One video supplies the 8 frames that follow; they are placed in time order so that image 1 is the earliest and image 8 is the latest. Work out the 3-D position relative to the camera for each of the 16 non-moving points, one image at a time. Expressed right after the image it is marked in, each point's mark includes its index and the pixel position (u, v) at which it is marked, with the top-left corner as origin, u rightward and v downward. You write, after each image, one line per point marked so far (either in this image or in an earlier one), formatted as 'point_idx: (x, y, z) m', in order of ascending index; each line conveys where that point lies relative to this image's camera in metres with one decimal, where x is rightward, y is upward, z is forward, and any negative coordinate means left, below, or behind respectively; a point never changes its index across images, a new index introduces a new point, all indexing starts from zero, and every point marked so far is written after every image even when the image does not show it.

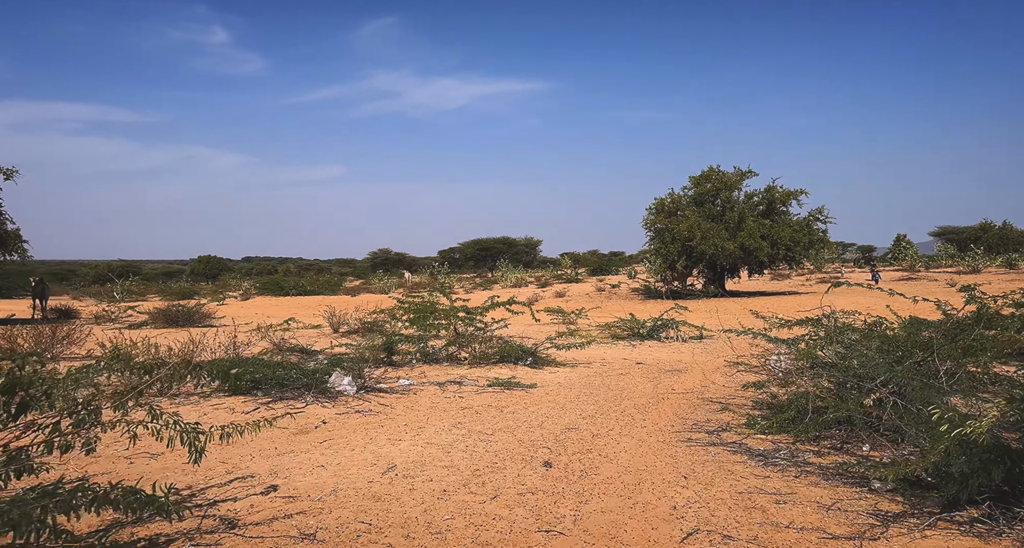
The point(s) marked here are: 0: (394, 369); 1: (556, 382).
0: (-1.7, -1.3, +11.0) m
1: (+0.6, -1.4, +9.8) m
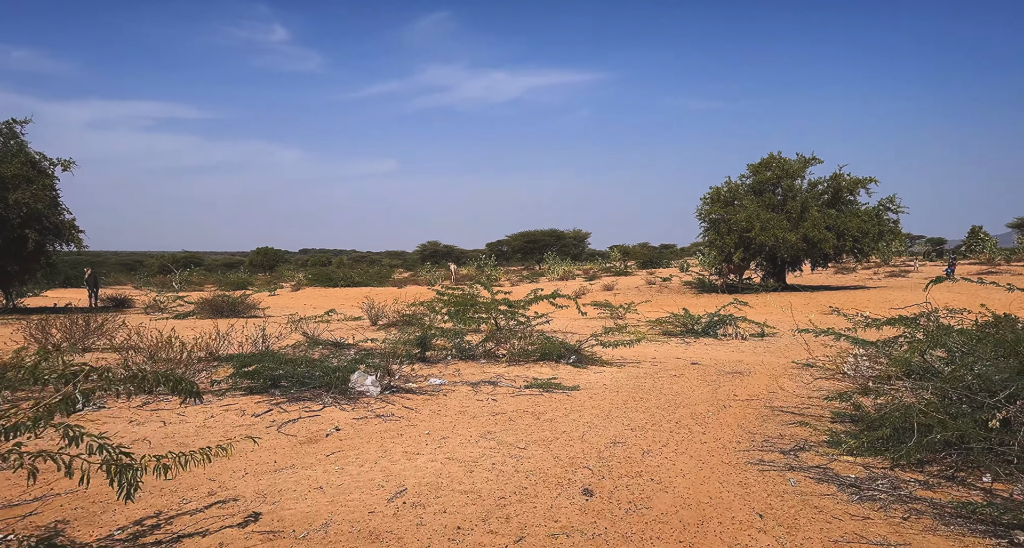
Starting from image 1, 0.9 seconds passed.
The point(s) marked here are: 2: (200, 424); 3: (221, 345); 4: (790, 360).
0: (-1.1, -1.2, +10.2) m
1: (+1.0, -1.3, +8.9) m
2: (-2.6, -1.3, +6.6) m
3: (-3.8, -0.9, +10.0) m
4: (+3.7, -1.5, +10.4) m
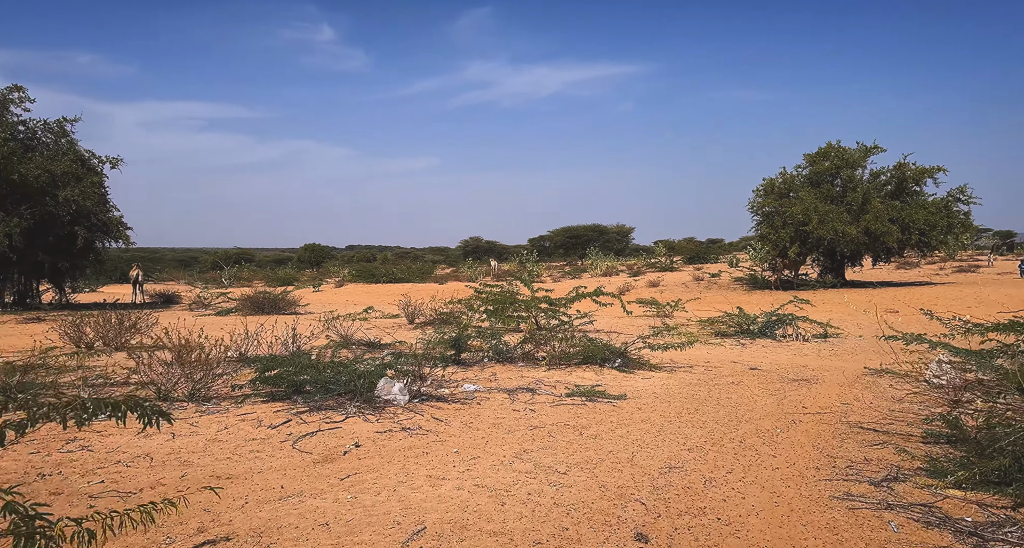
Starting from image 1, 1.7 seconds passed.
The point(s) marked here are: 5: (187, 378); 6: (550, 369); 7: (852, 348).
0: (-0.6, -1.1, +9.5) m
1: (+1.5, -1.3, +8.1) m
2: (-2.3, -1.3, +6.0) m
3: (-3.3, -0.9, +9.5) m
4: (+4.2, -1.4, +9.5) m
5: (-3.0, -1.0, +7.1) m
6: (+0.5, -1.2, +9.9) m
7: (+5.3, -1.5, +12.1) m
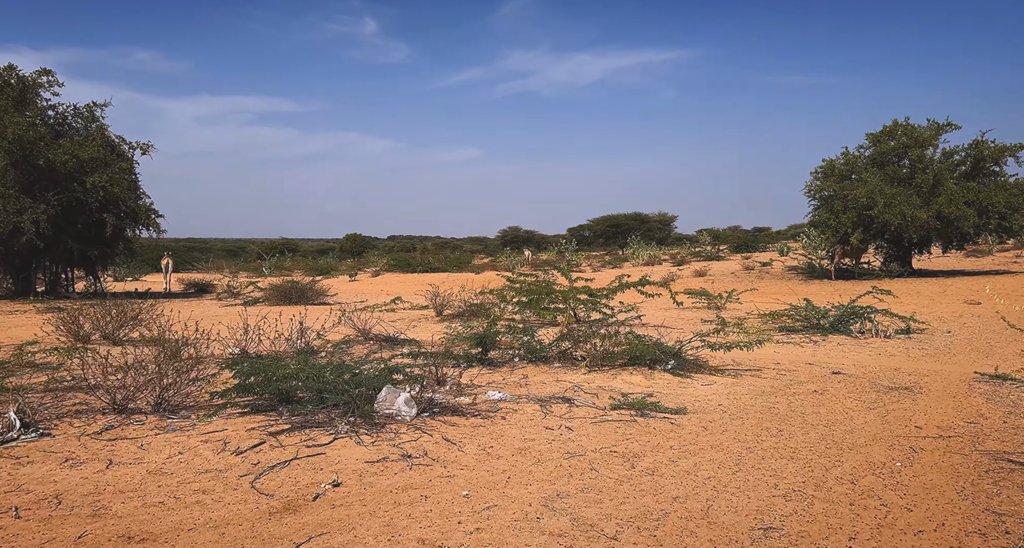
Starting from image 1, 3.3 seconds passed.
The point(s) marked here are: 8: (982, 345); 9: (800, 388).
0: (-0.2, -1.0, +8.2) m
1: (+1.8, -1.2, +6.6) m
2: (-2.1, -1.1, +4.7) m
3: (-2.9, -0.7, +8.3) m
4: (+4.6, -1.3, +7.9) m
5: (-2.7, -0.8, +5.8) m
6: (+0.9, -1.1, +8.4) m
7: (+5.8, -1.3, +10.5) m
8: (+8.4, -1.3, +13.8) m
9: (+3.0, -1.2, +8.2) m
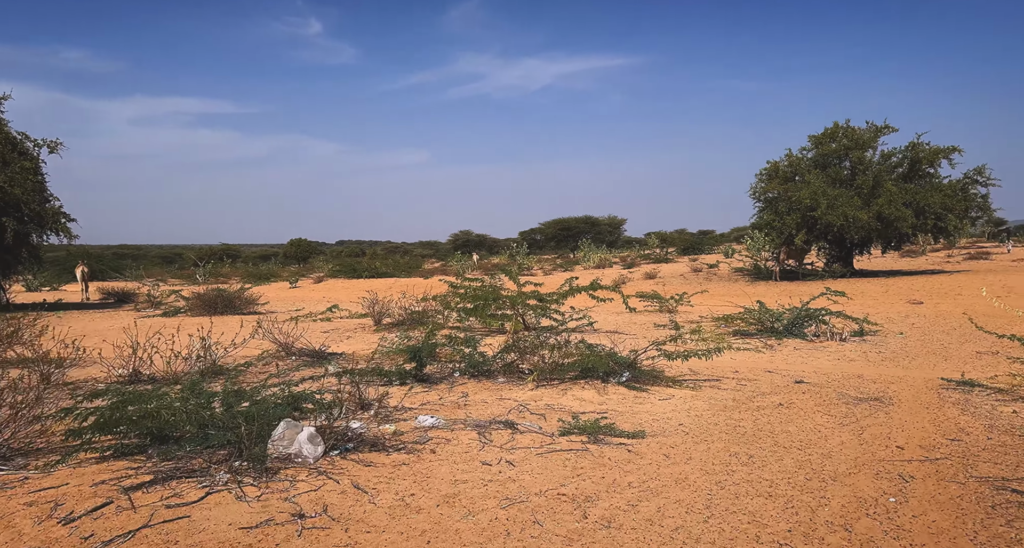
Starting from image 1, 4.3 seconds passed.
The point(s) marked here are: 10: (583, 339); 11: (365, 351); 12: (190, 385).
0: (-0.8, -1.1, +7.3) m
1: (+1.3, -1.2, +5.9) m
2: (-2.5, -1.2, +3.8) m
3: (-3.5, -0.8, +7.3) m
4: (+4.0, -1.3, +7.3) m
5: (-3.1, -0.9, +4.8) m
6: (+0.3, -1.1, +7.7) m
7: (+5.1, -1.3, +10.0) m
8: (+7.4, -1.3, +13.5) m
9: (+2.5, -1.3, +7.6) m
10: (+0.9, -0.9, +10.7) m
11: (-1.7, -0.9, +8.7) m
12: (-2.3, -0.8, +5.4) m
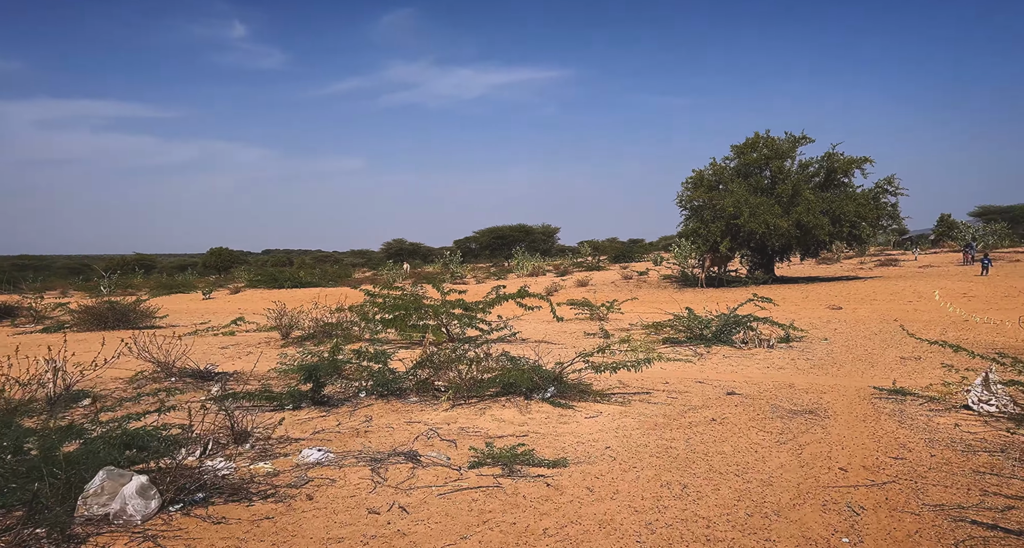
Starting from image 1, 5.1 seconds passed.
0: (-1.6, -1.1, +6.5) m
1: (+0.6, -1.2, +5.3) m
2: (-2.9, -1.3, +2.8) m
3: (-4.2, -0.9, +6.2) m
4: (+3.2, -1.3, +6.9) m
5: (-3.7, -1.0, +3.8) m
6: (-0.5, -1.2, +6.9) m
7: (+4.0, -1.4, +9.7) m
8: (+6.1, -1.4, +13.4) m
9: (+1.7, -1.3, +7.0) m
10: (-0.1, -1.0, +10.0) m
11: (-2.5, -1.0, +7.8) m
12: (-2.9, -0.9, +4.5) m
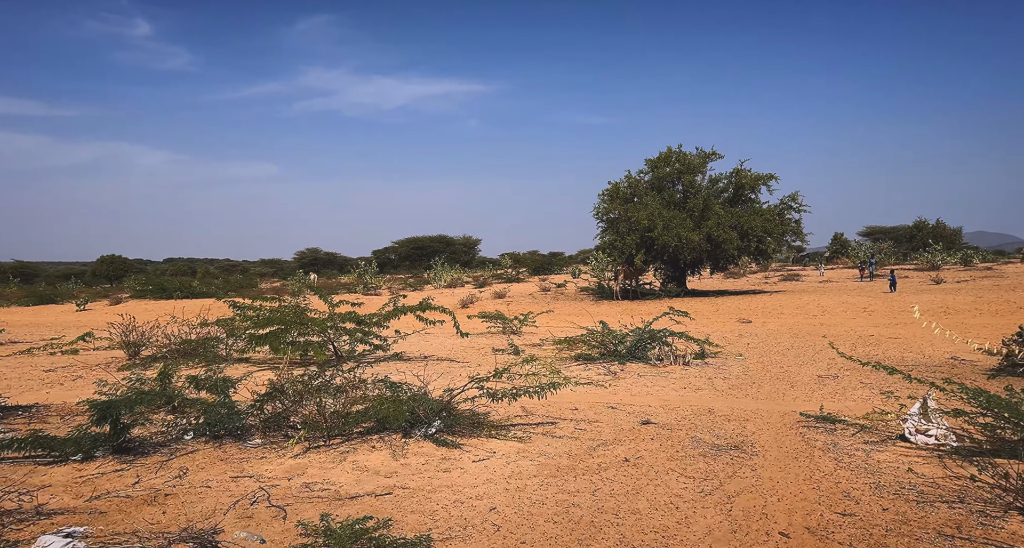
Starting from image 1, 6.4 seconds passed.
0: (-2.5, -1.2, +5.0) m
1: (-0.1, -1.3, +4.0) m
2: (-3.4, -1.2, +1.2) m
3: (-5.1, -0.9, +4.4) m
4: (+2.3, -1.4, +5.9) m
5: (-4.3, -1.0, +2.1) m
6: (-1.5, -1.3, +5.5) m
7: (+2.8, -1.5, +8.7) m
8: (+4.4, -1.6, +12.7) m
9: (+0.7, -1.4, +5.9) m
10: (-1.4, -1.1, +8.6) m
11: (-3.6, -1.0, +6.2) m
12: (-3.5, -0.9, +2.9) m
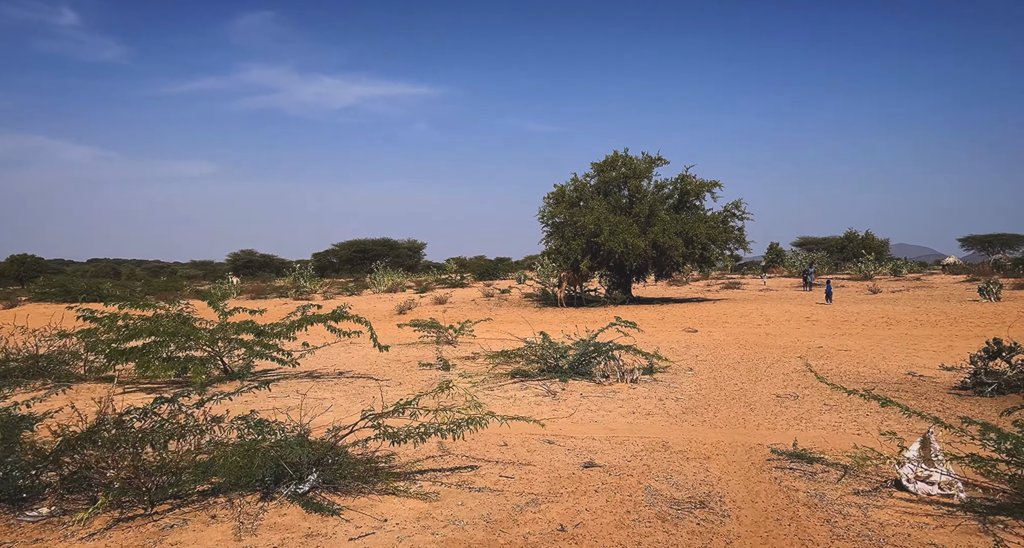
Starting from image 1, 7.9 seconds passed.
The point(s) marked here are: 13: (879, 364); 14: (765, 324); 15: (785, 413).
0: (-3.0, -1.2, +3.3) m
1: (-0.6, -1.3, +2.5) m
2: (-3.7, -1.2, -0.6) m
3: (-5.5, -0.9, +2.6) m
4: (+1.7, -1.5, +4.5) m
5: (-4.6, -0.9, +0.3) m
6: (-2.0, -1.3, +3.9) m
7: (+2.0, -1.6, +7.4) m
8: (+3.3, -1.7, +11.4) m
9: (+0.1, -1.4, +4.4) m
10: (-2.2, -1.1, +7.0) m
11: (-4.2, -1.0, +4.4) m
12: (-3.9, -0.8, +1.1) m
13: (+6.7, -1.7, +13.9) m
14: (+6.0, -1.2, +18.0) m
15: (+3.2, -1.7, +9.0) m
